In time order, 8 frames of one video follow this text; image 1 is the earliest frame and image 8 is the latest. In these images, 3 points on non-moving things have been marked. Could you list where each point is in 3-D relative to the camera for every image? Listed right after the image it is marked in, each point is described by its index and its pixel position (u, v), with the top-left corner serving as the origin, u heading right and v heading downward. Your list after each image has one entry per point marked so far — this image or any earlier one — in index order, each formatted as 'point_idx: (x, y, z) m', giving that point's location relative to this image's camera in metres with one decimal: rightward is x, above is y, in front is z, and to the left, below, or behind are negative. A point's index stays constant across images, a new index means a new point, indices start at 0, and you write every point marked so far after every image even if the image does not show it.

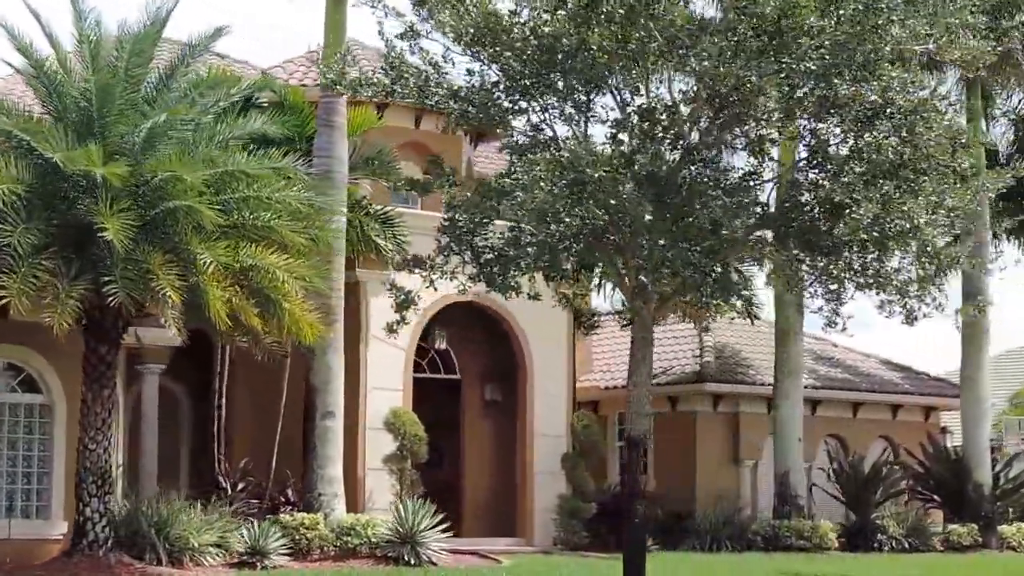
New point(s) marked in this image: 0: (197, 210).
0: (-2.8, +0.7, +14.5) m
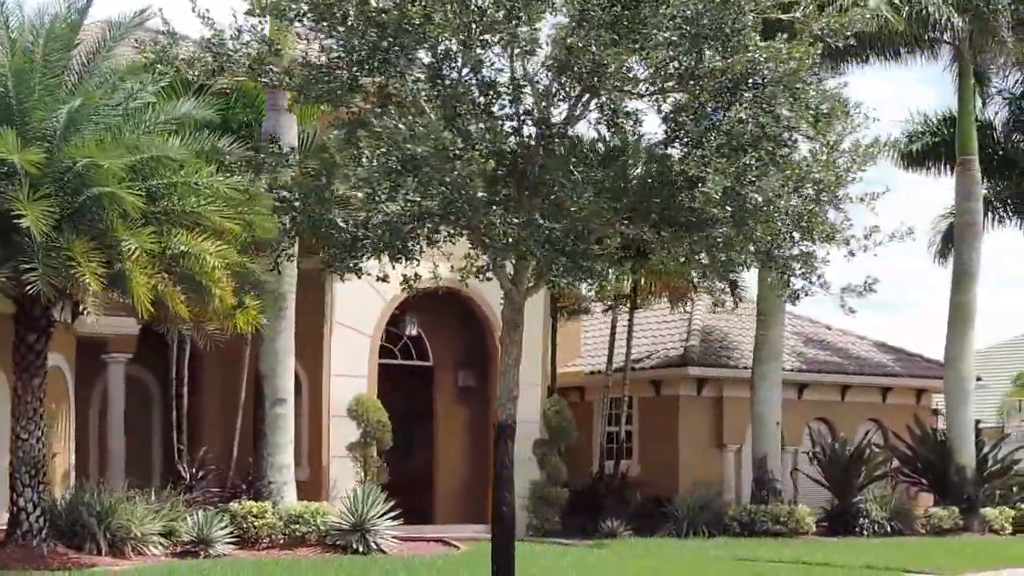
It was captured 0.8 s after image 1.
0: (-3.5, +0.8, +14.3) m
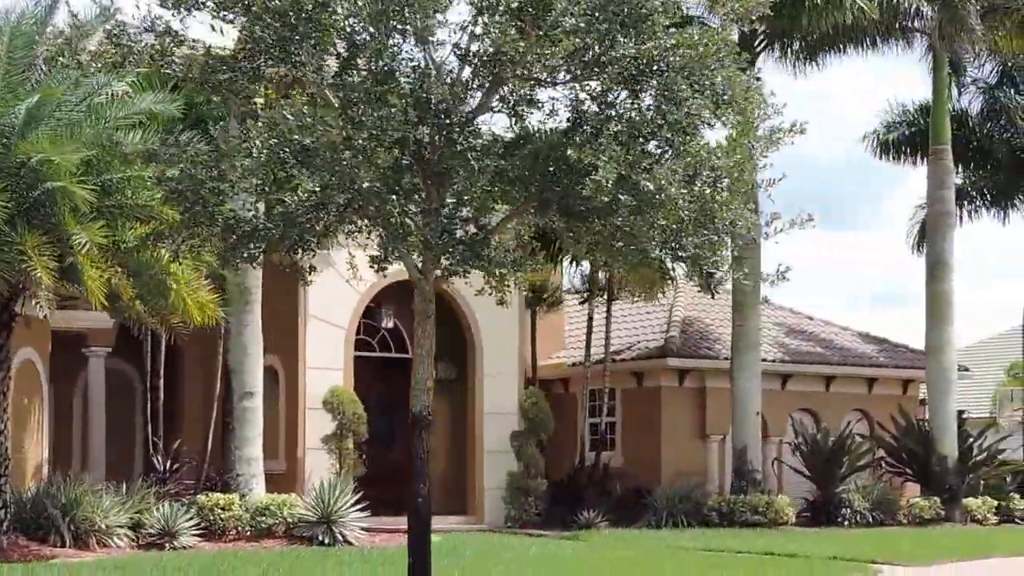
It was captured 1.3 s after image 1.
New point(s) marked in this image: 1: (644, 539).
0: (-3.9, +0.9, +14.4) m
1: (+1.6, -3.0, +19.5) m
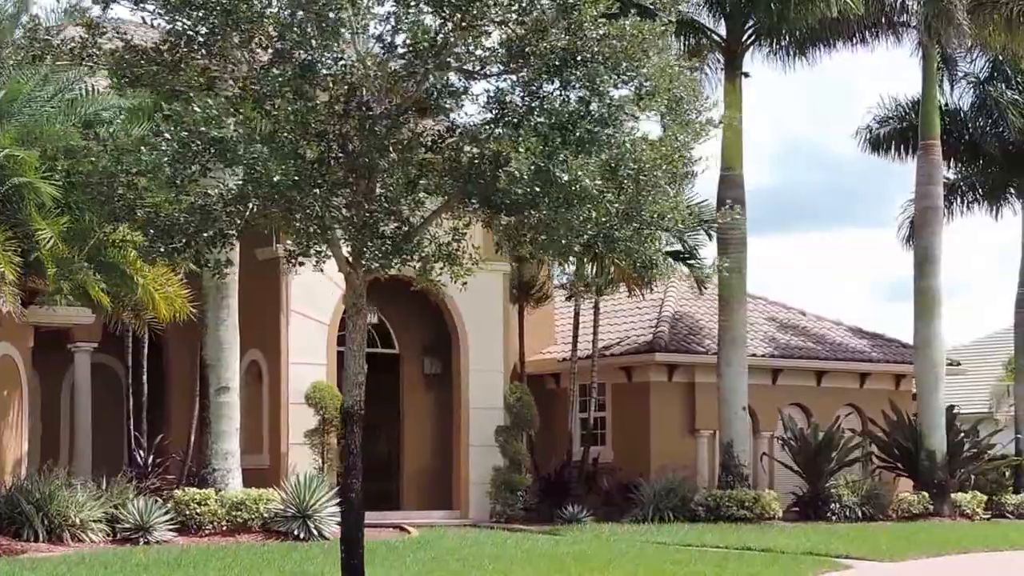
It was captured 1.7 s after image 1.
0: (-4.2, +0.9, +14.5) m
1: (+1.4, -2.9, +19.5) m
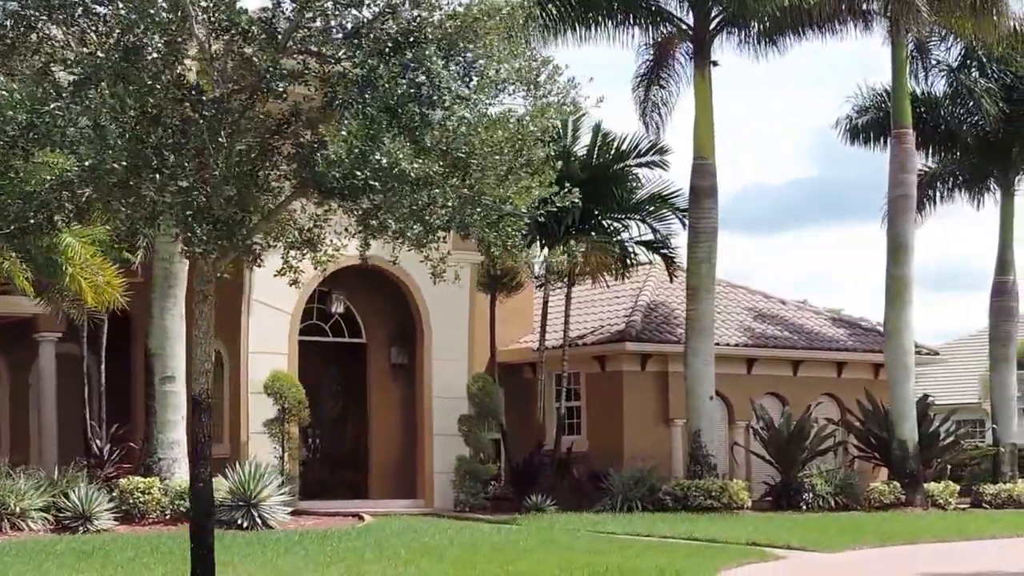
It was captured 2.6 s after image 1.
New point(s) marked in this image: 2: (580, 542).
0: (-5.0, +1.0, +14.5) m
1: (+0.8, -2.8, +19.4) m
2: (+0.7, -2.5, +16.3) m
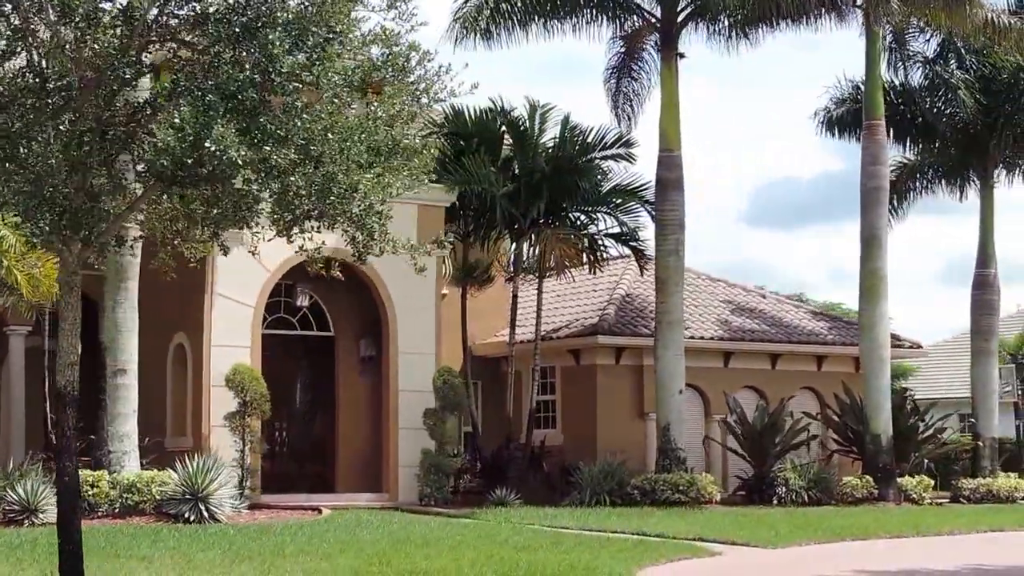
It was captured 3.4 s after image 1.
0: (-5.6, +1.1, +14.6) m
1: (+0.2, -2.7, +19.4) m
2: (+0.1, -2.5, +16.2) m
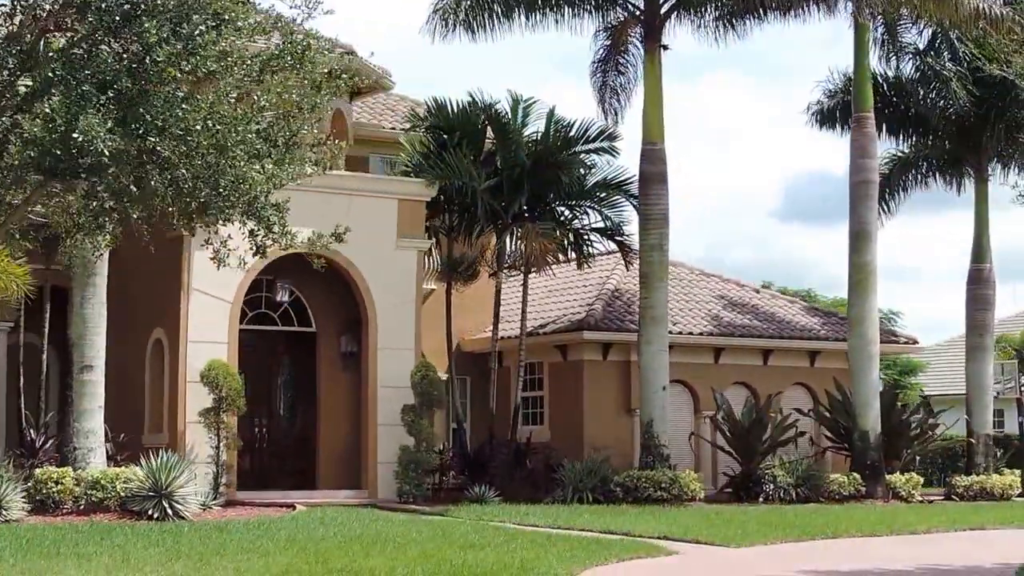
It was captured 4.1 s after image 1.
0: (-6.1, +1.1, +14.5) m
1: (-0.1, -2.7, +19.2) m
2: (-0.4, -2.4, +16.0) m
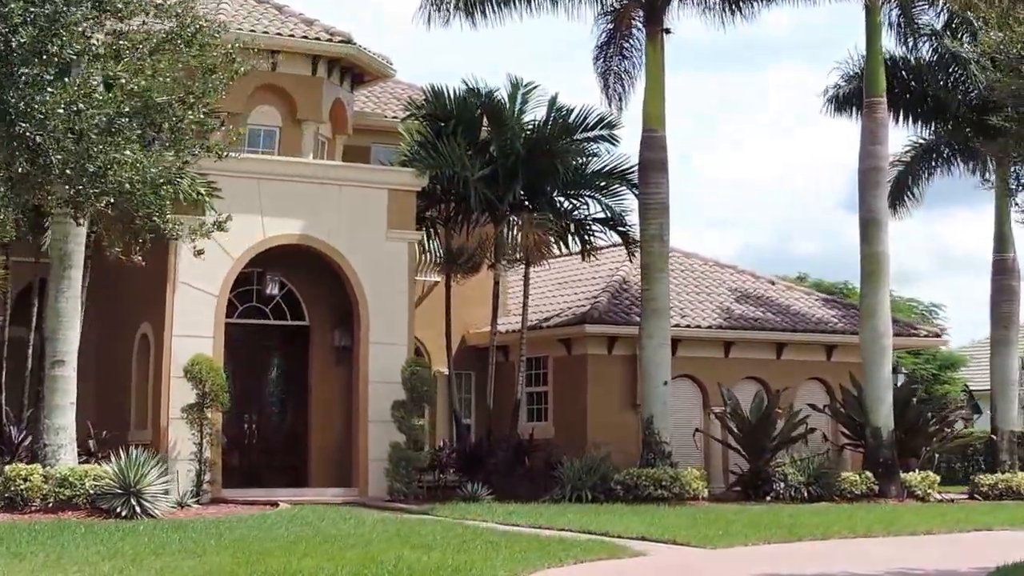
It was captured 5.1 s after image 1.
0: (-6.5, +1.2, +14.2) m
1: (-0.3, -2.6, +18.6) m
2: (-0.7, -2.3, +15.4) m
